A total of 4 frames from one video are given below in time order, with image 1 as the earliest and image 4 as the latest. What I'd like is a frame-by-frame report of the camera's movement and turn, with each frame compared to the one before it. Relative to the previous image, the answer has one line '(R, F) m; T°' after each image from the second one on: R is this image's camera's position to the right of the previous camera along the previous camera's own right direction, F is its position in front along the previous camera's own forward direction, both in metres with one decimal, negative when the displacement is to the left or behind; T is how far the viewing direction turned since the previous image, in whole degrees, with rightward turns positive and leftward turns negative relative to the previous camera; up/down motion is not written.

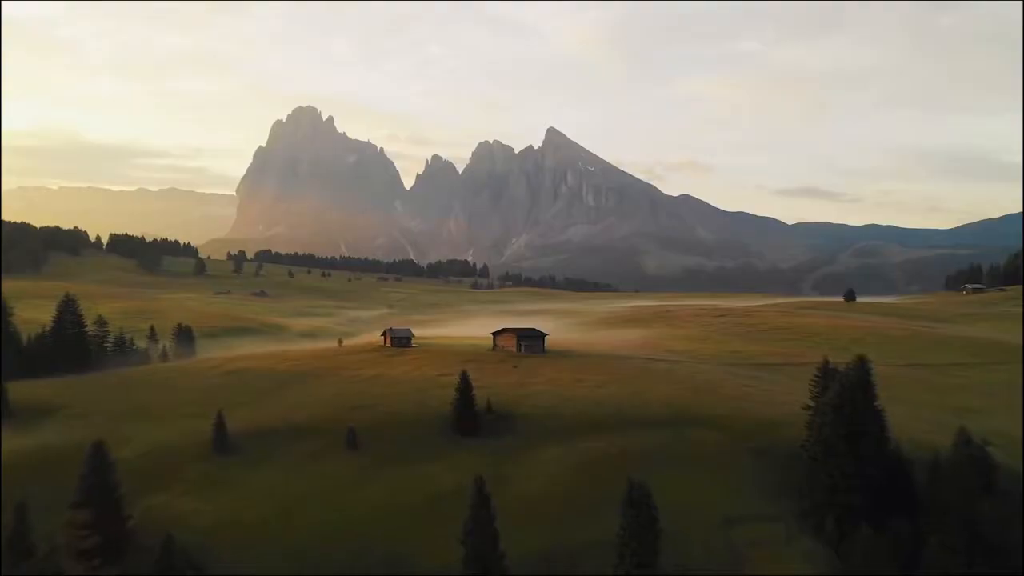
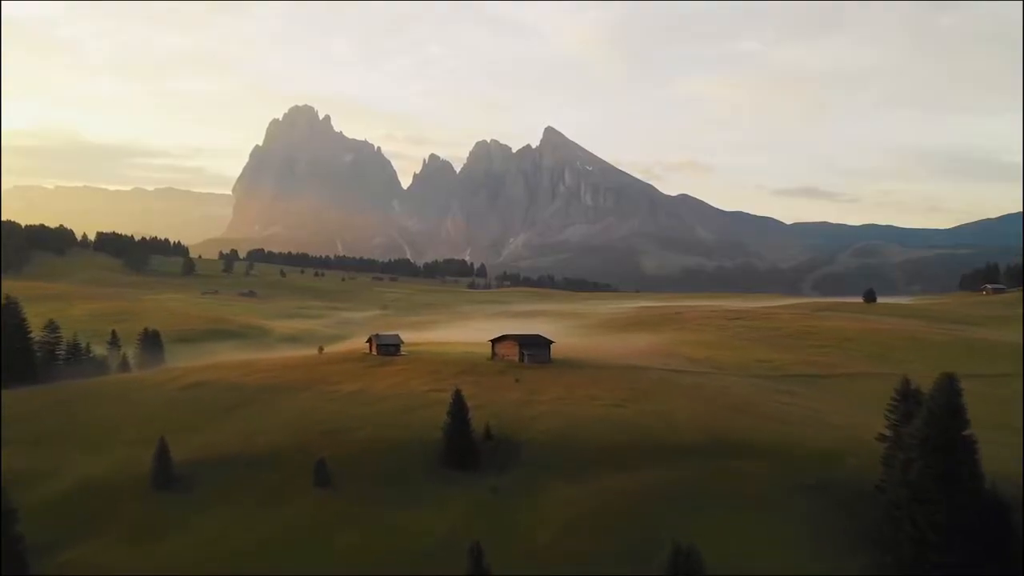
(-0.1, +3.2) m; 0°
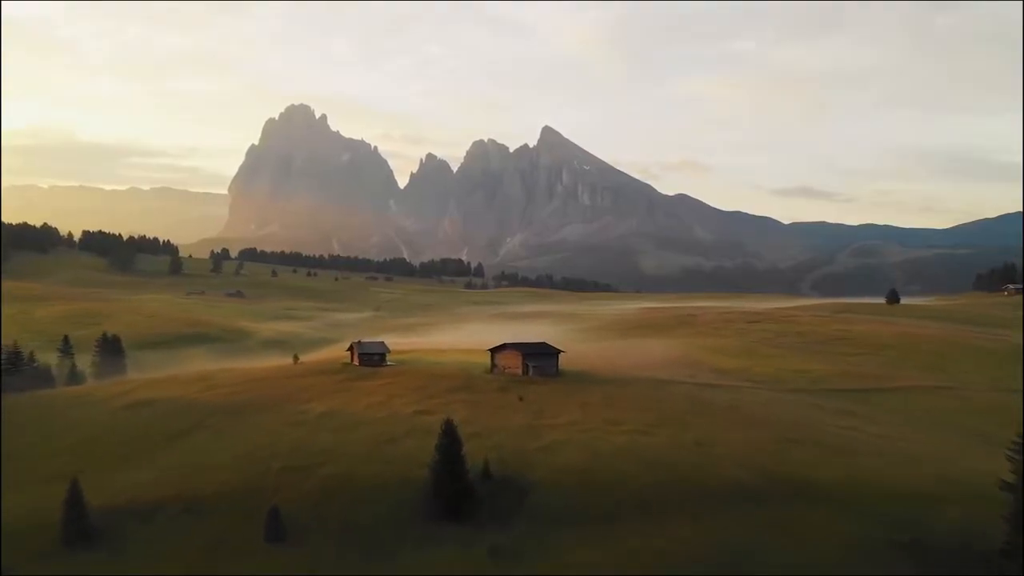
(-0.2, +3.3) m; 0°
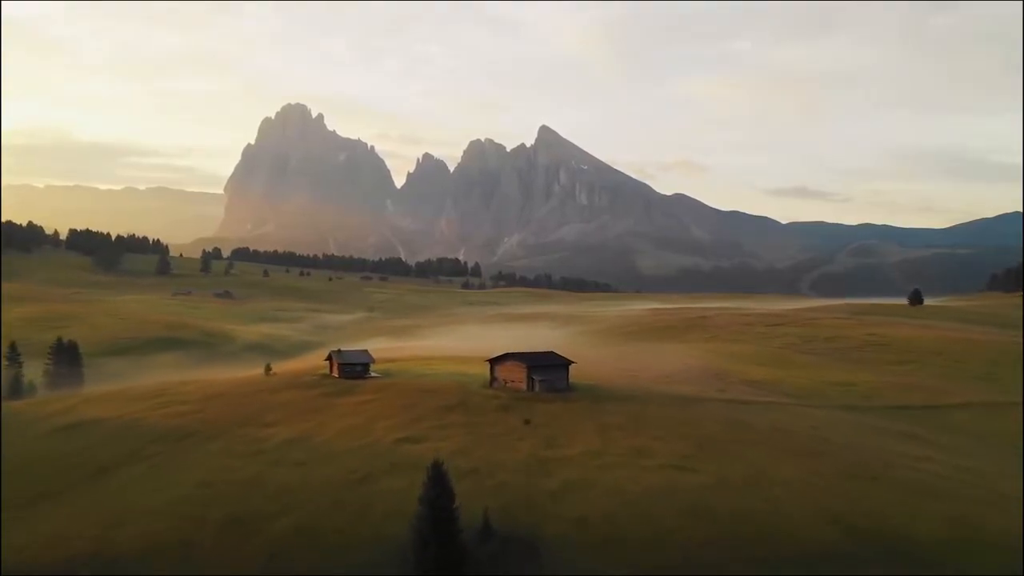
(-0.1, +2.9) m; 0°
